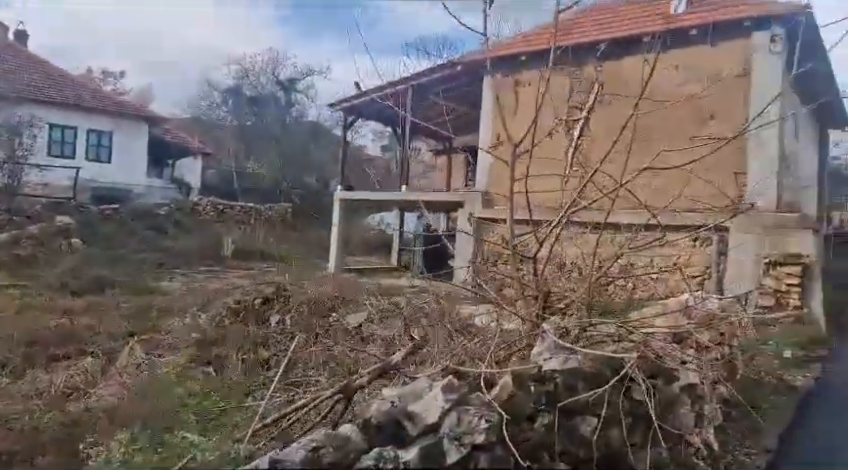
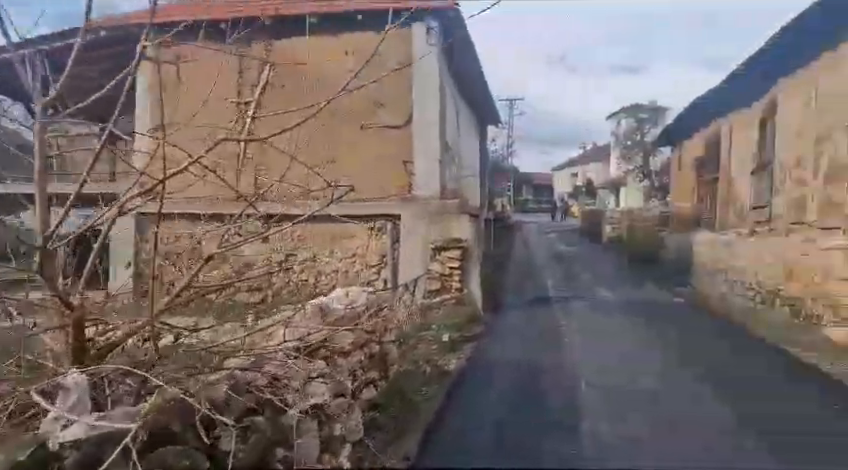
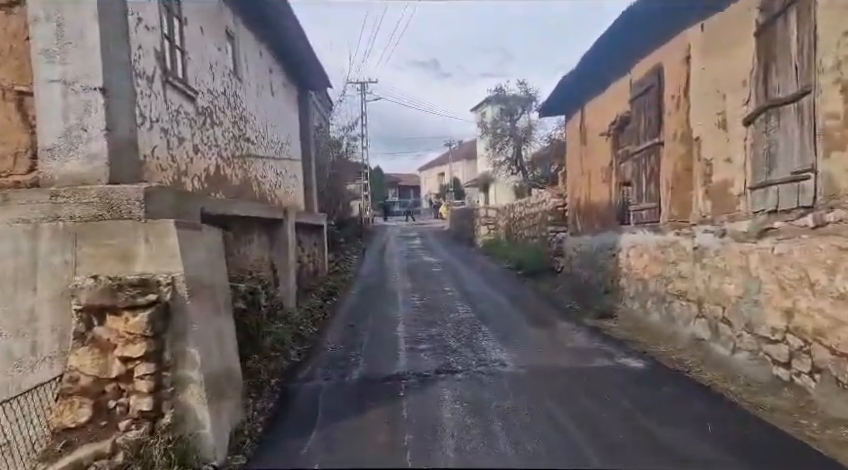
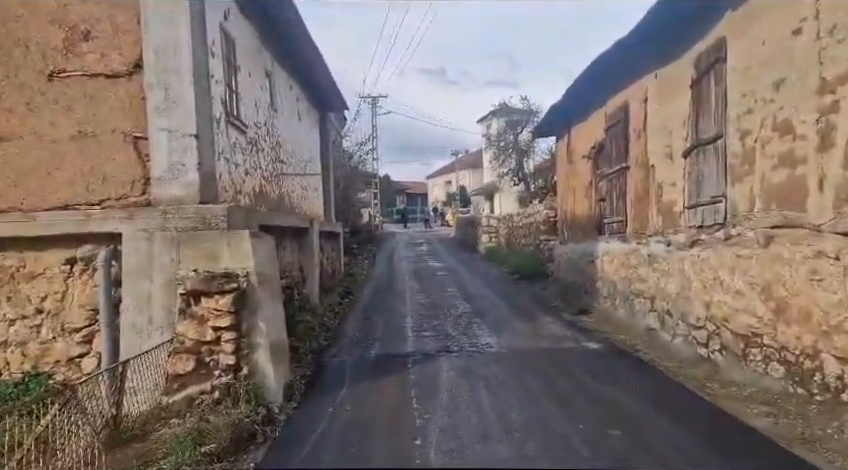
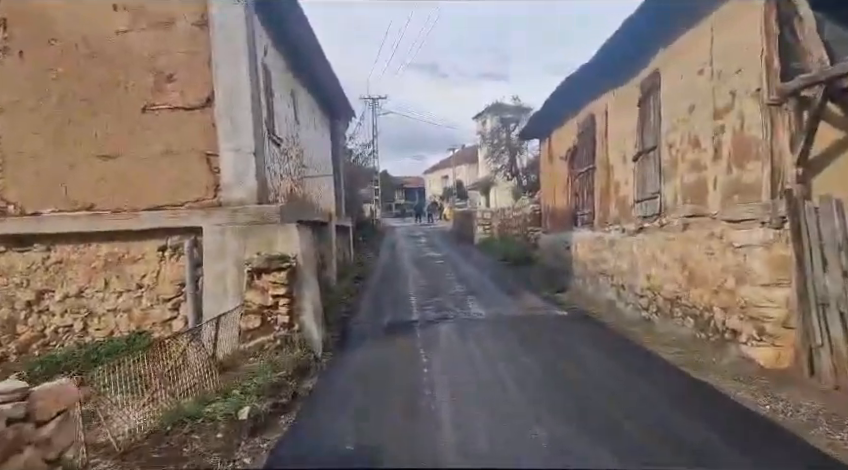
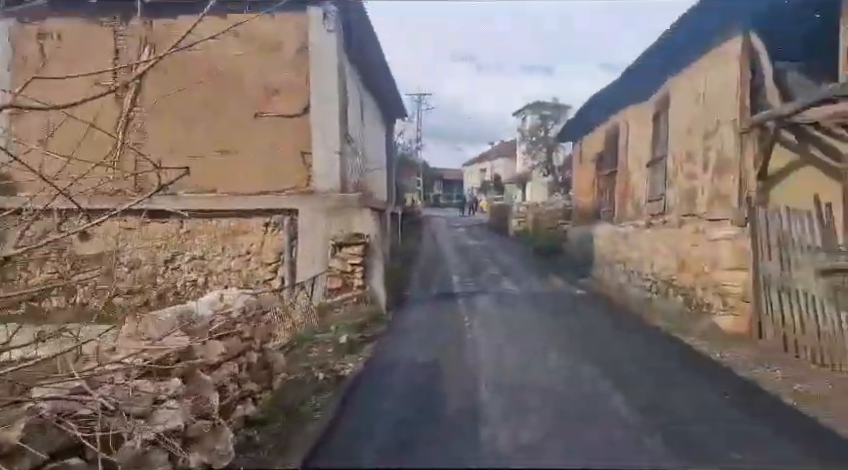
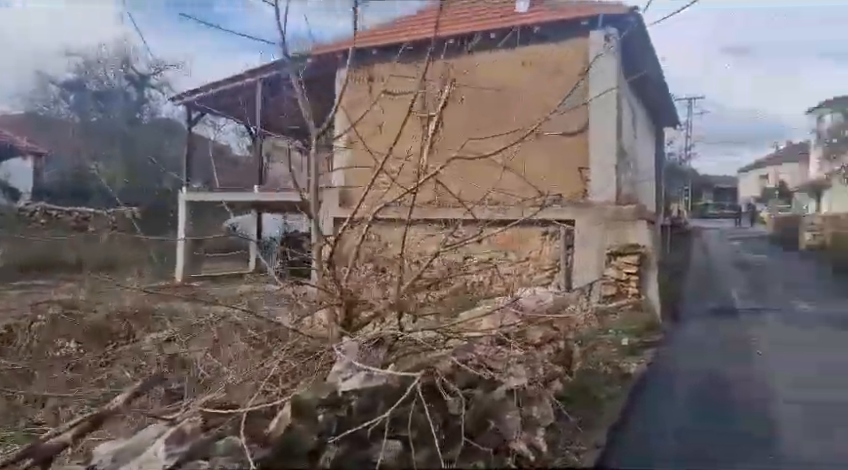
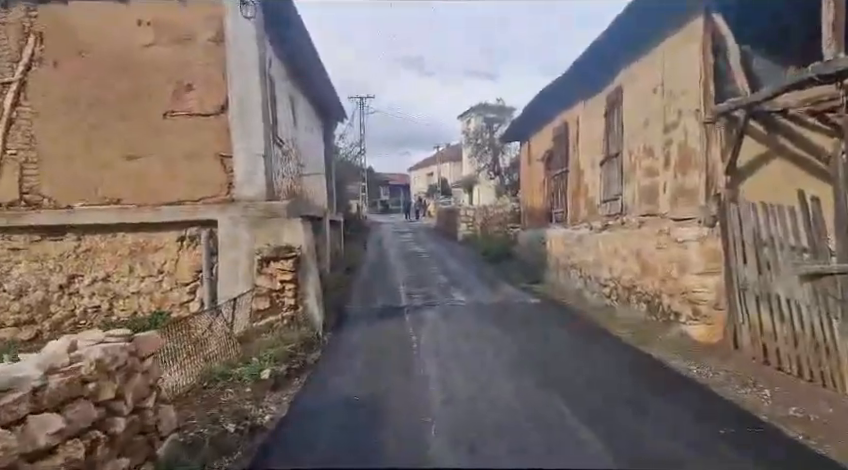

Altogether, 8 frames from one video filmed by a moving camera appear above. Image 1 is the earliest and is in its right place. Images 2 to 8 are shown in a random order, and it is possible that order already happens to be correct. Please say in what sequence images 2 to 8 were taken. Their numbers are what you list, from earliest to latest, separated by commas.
7, 2, 6, 8, 5, 4, 3
